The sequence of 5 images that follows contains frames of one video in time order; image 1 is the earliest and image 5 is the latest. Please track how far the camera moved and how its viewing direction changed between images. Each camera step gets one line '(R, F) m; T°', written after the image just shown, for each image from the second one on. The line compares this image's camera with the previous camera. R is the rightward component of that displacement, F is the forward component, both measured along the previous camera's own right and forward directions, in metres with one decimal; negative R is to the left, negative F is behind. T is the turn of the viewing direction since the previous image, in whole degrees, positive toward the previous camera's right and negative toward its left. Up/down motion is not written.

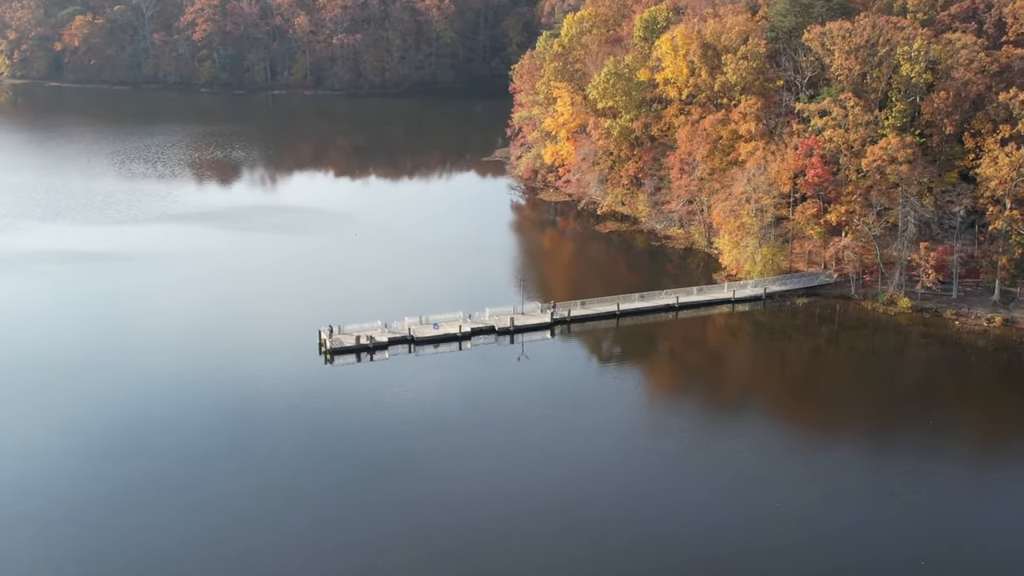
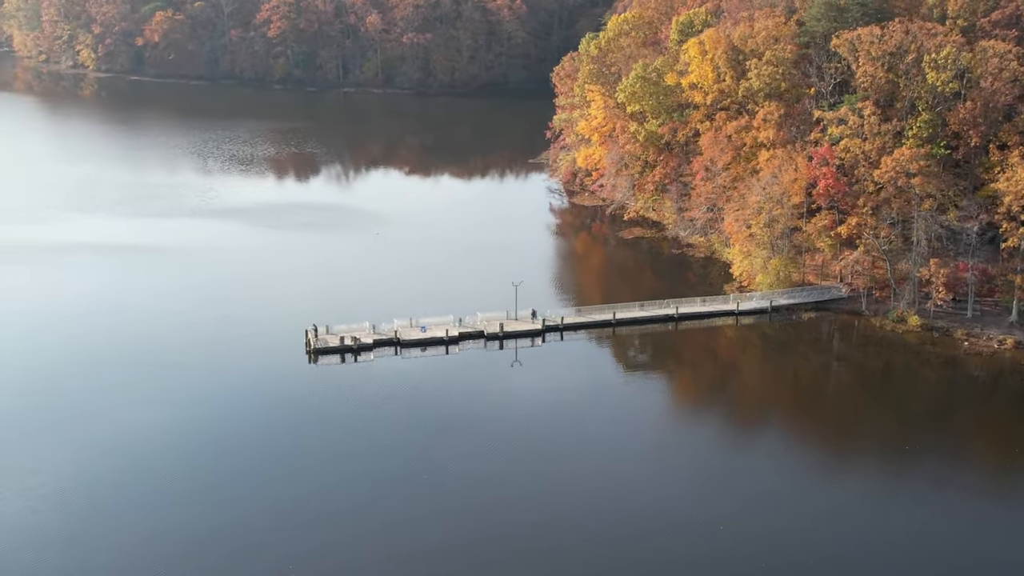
(+2.9, +0.5) m; -4°
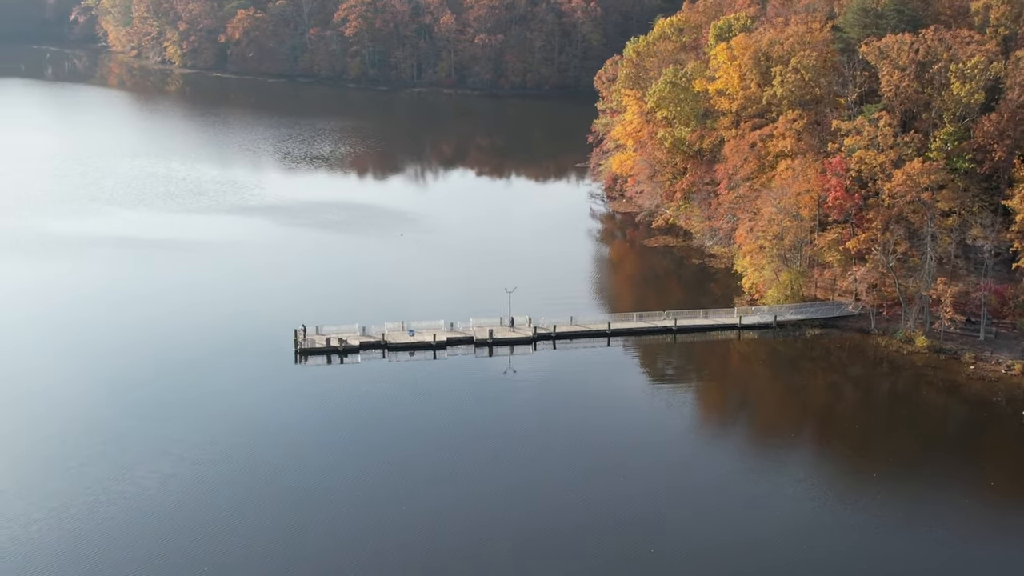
(+2.9, +0.4) m; -4°
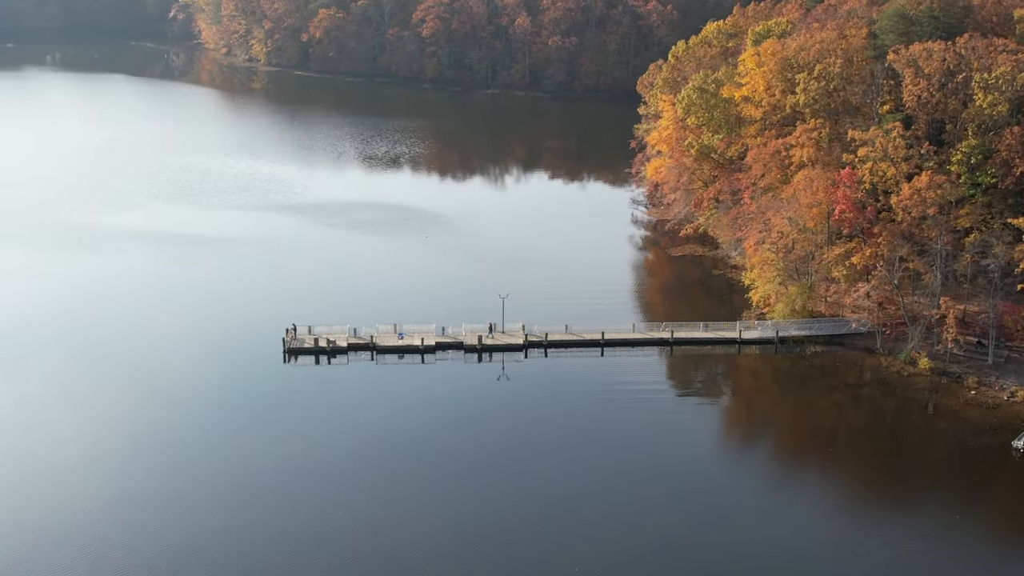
(+3.0, +0.3) m; -4°
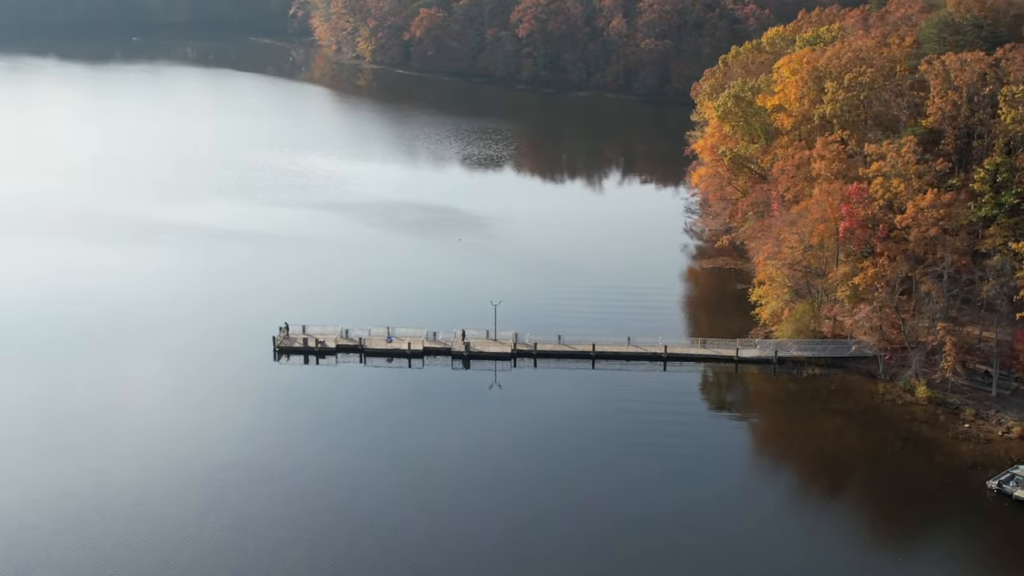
(+3.7, +0.3) m; -5°
